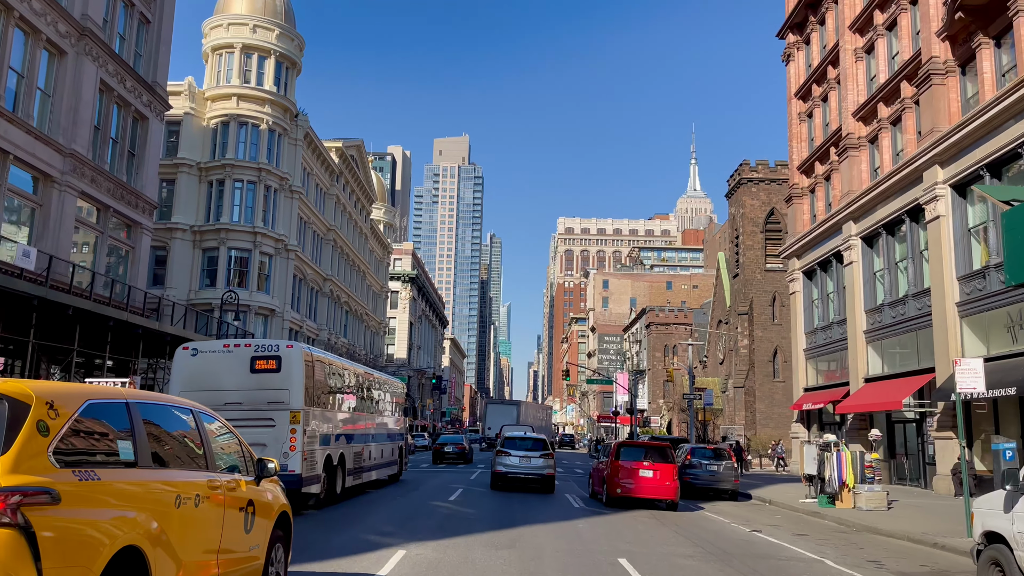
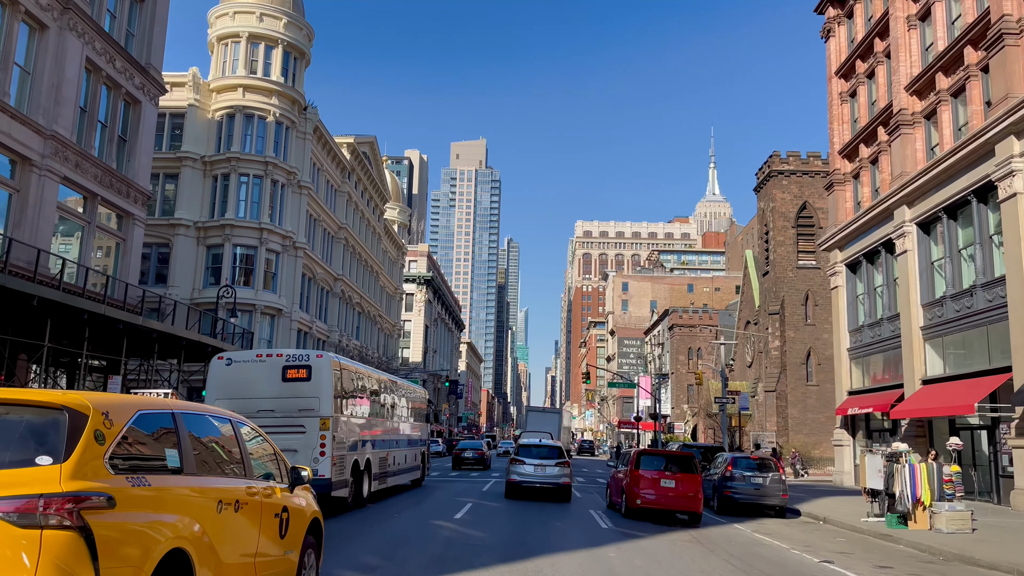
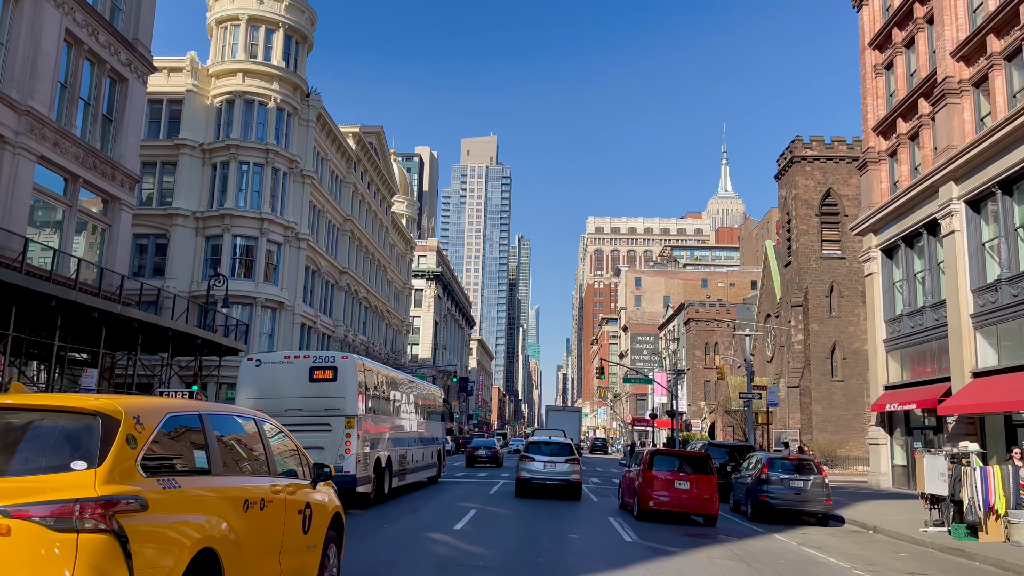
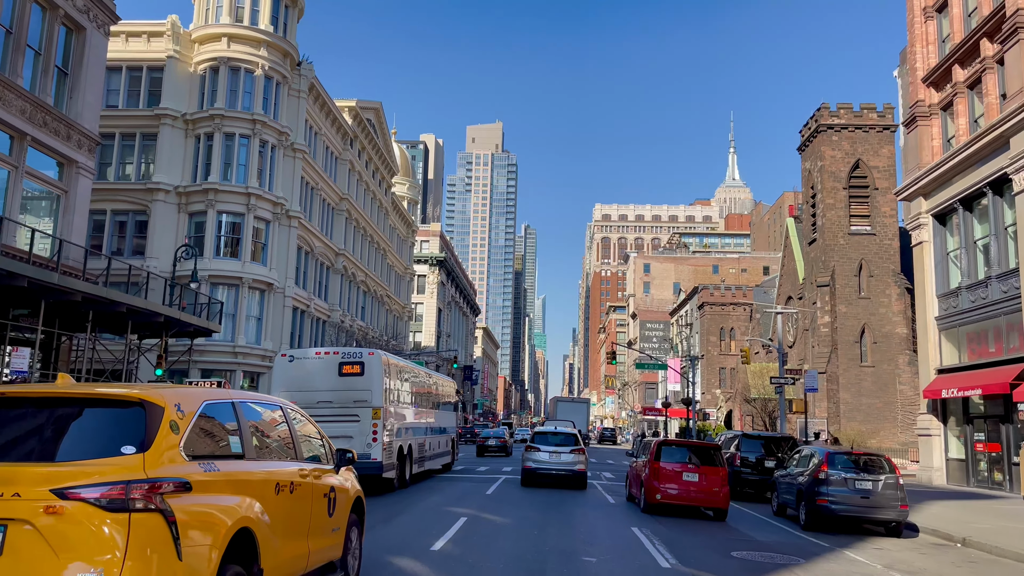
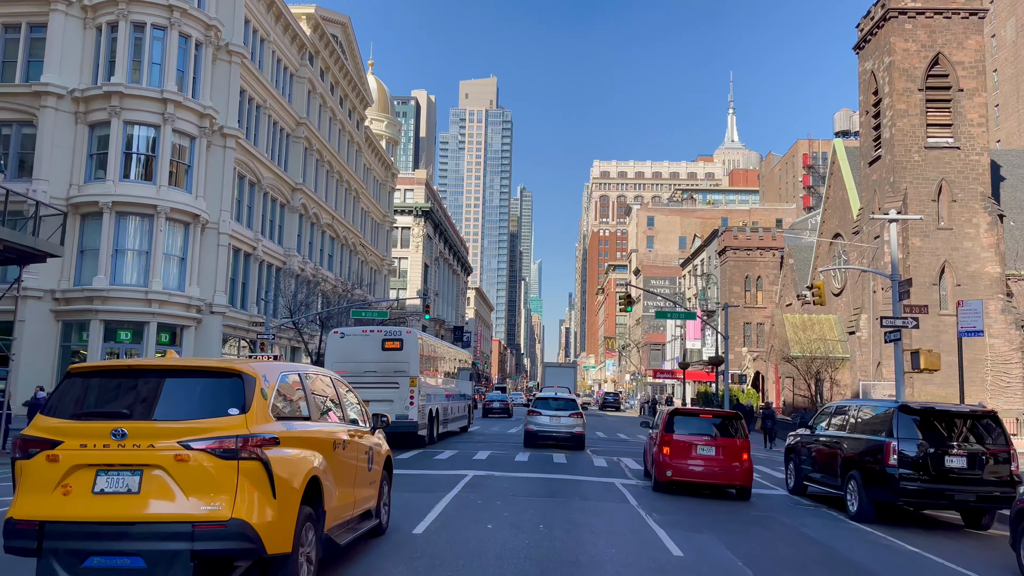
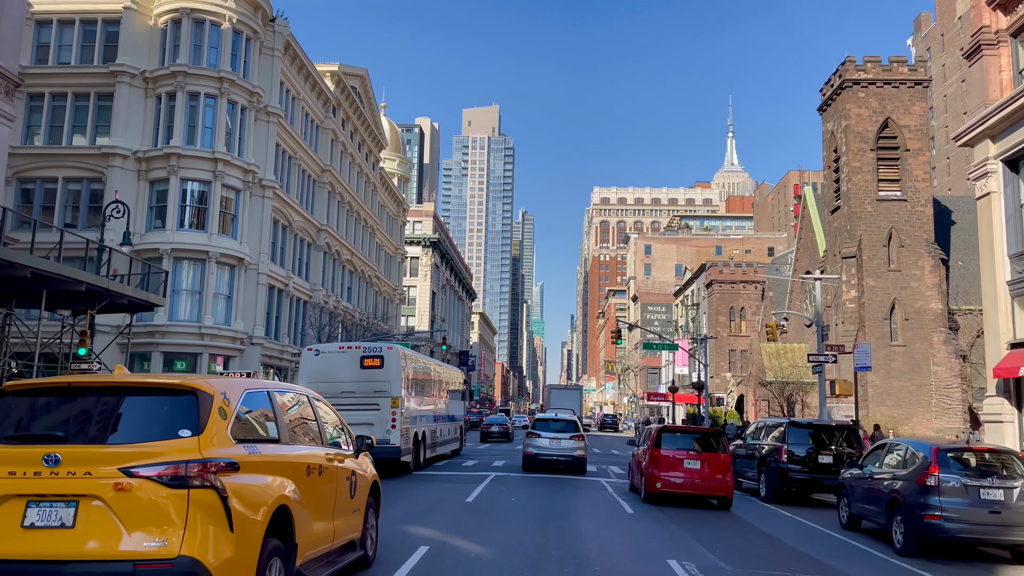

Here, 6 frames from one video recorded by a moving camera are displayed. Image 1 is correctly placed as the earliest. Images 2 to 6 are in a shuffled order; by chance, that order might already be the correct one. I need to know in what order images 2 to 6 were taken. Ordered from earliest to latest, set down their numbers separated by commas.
2, 3, 4, 6, 5
